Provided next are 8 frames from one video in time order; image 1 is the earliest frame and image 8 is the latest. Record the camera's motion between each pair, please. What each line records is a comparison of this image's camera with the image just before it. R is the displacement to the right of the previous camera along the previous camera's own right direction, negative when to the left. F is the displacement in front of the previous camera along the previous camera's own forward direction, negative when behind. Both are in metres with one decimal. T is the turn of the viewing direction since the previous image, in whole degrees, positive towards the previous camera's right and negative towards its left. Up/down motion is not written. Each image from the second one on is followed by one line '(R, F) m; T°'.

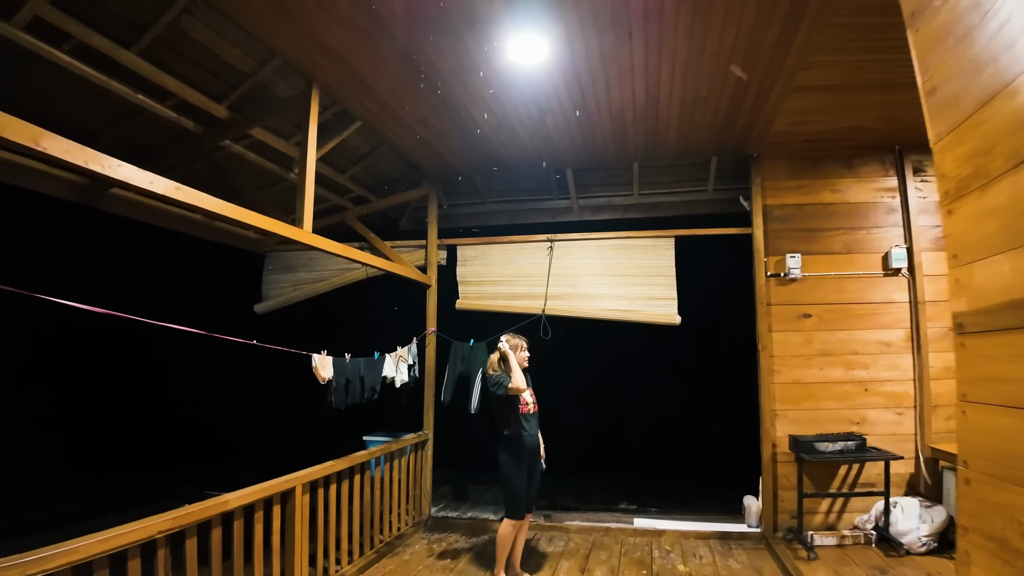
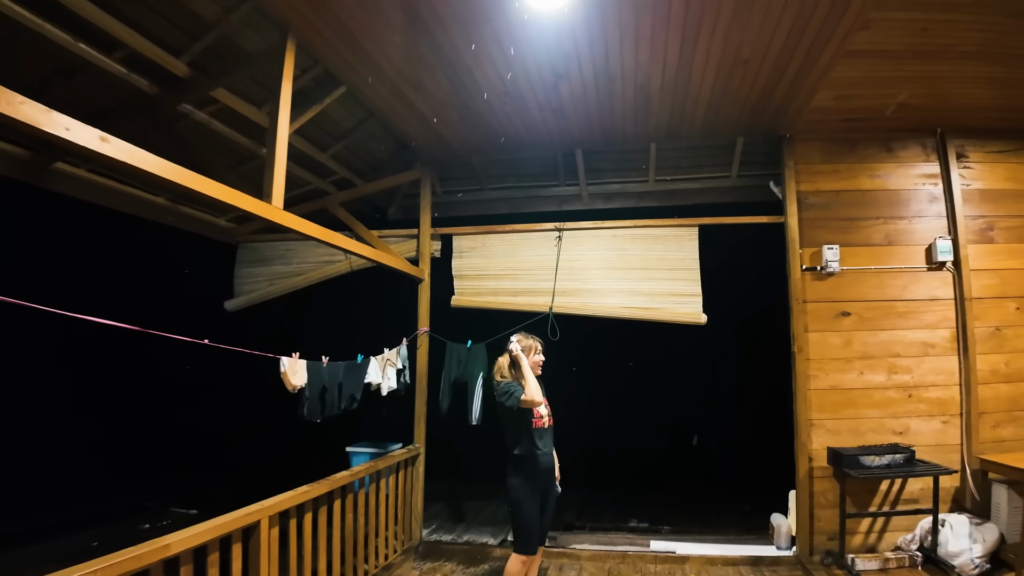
(-0.1, +0.4) m; +2°
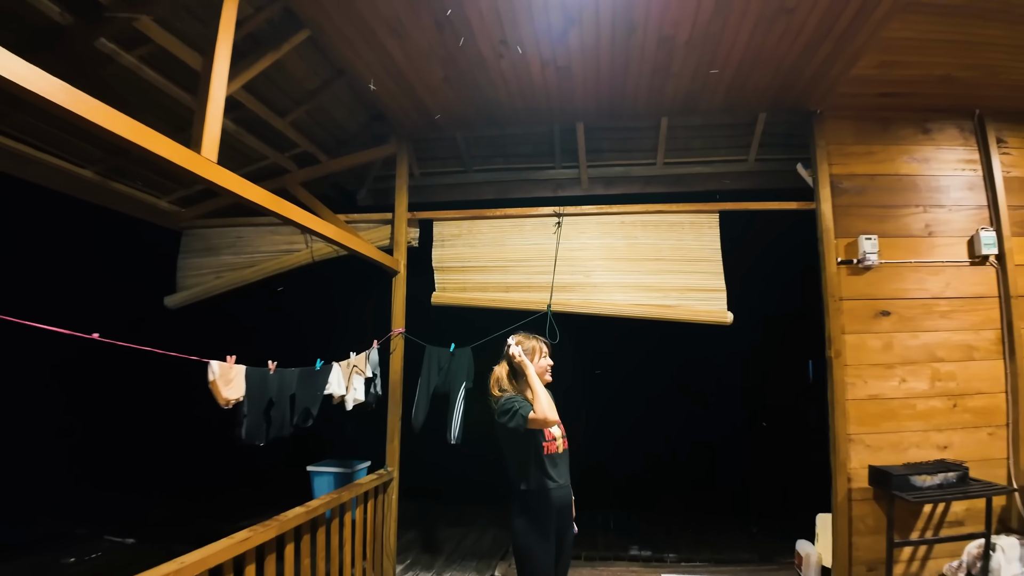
(-0.1, +0.5) m; +3°
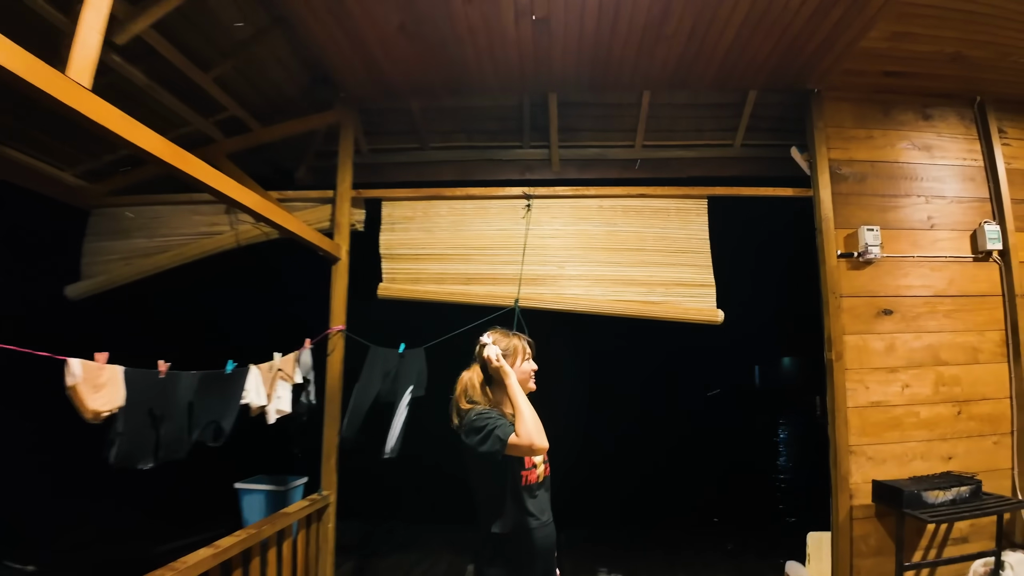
(0.0, +0.4) m; +4°
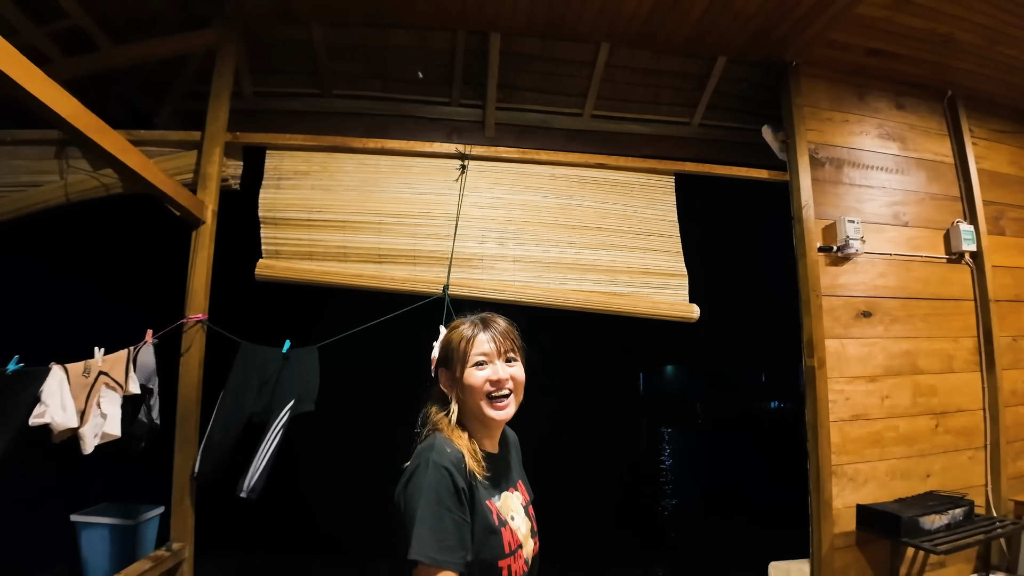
(-0.1, +0.5) m; +9°
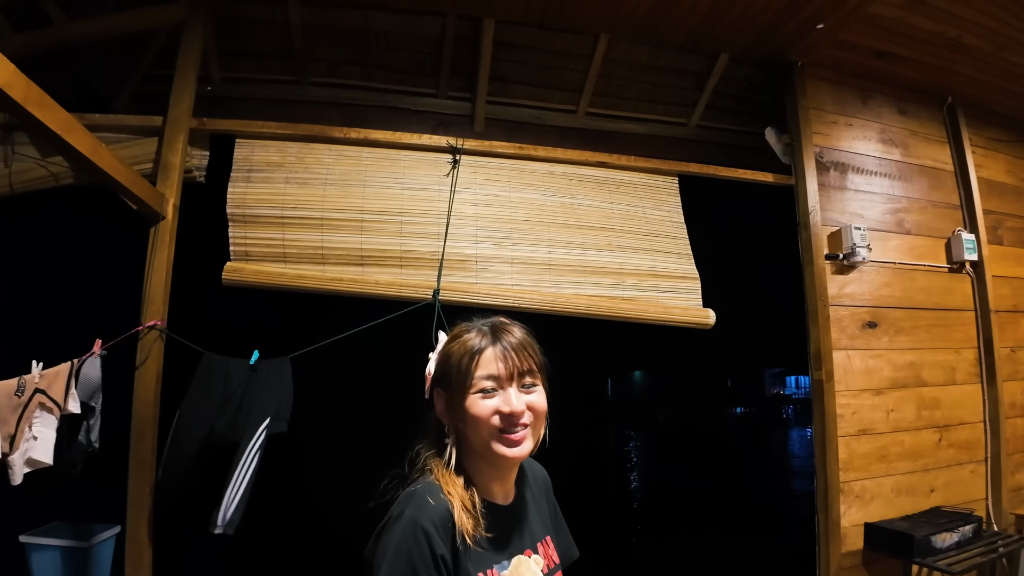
(-0.1, +0.2) m; +3°
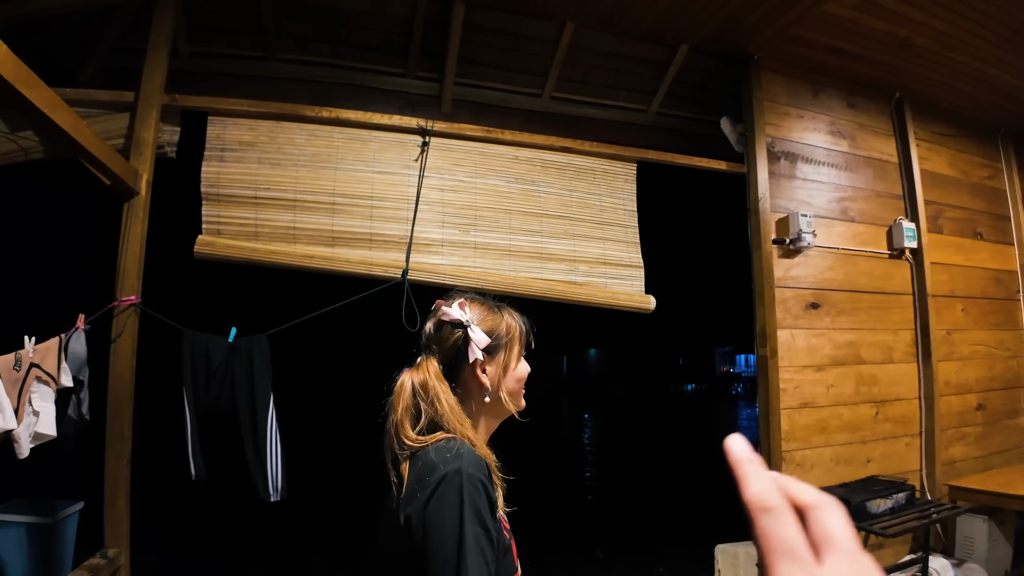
(+0.1, -0.1) m; +2°
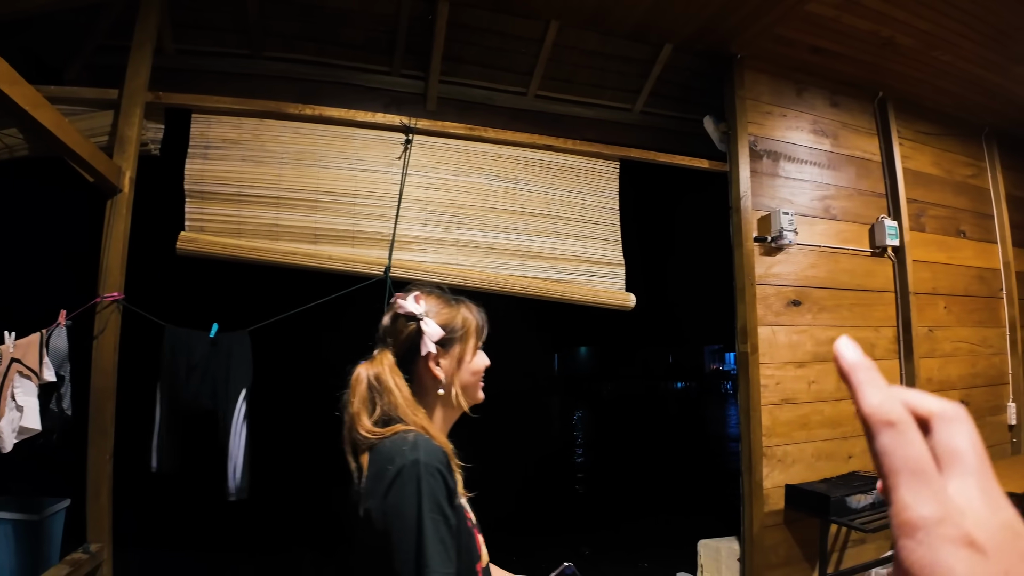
(+0.1, 0.0) m; 0°
